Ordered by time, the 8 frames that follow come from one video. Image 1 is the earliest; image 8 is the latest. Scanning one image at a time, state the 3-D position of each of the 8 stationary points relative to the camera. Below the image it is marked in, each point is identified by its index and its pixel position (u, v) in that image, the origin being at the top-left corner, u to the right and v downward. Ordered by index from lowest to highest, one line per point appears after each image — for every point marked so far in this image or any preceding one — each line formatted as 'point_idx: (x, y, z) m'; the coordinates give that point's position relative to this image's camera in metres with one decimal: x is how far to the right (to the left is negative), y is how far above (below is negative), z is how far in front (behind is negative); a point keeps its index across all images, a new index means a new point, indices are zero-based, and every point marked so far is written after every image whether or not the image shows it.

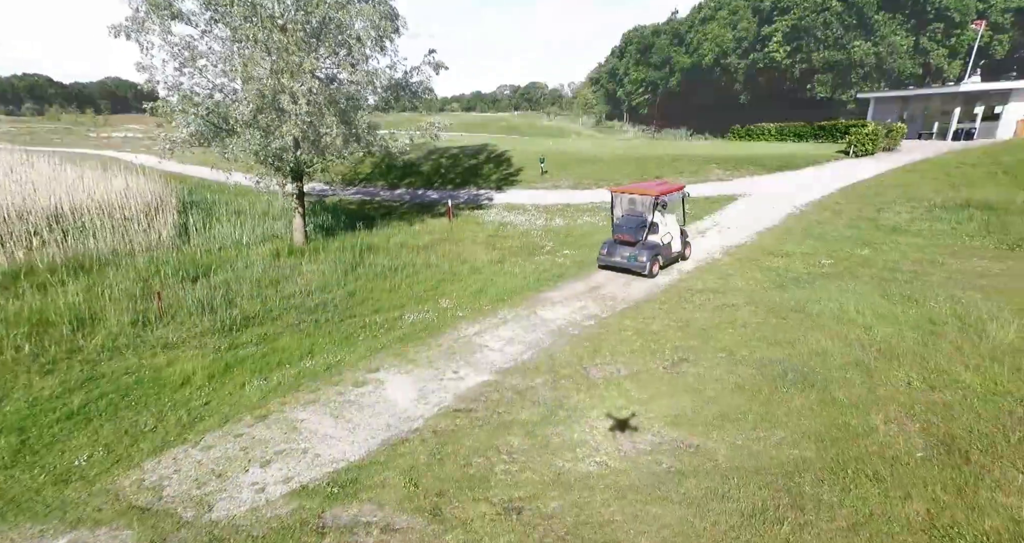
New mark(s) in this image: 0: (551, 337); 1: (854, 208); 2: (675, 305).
0: (+0.8, -1.3, +10.2) m
1: (+12.6, +2.2, +19.8) m
2: (+3.6, -0.8, +11.7) m
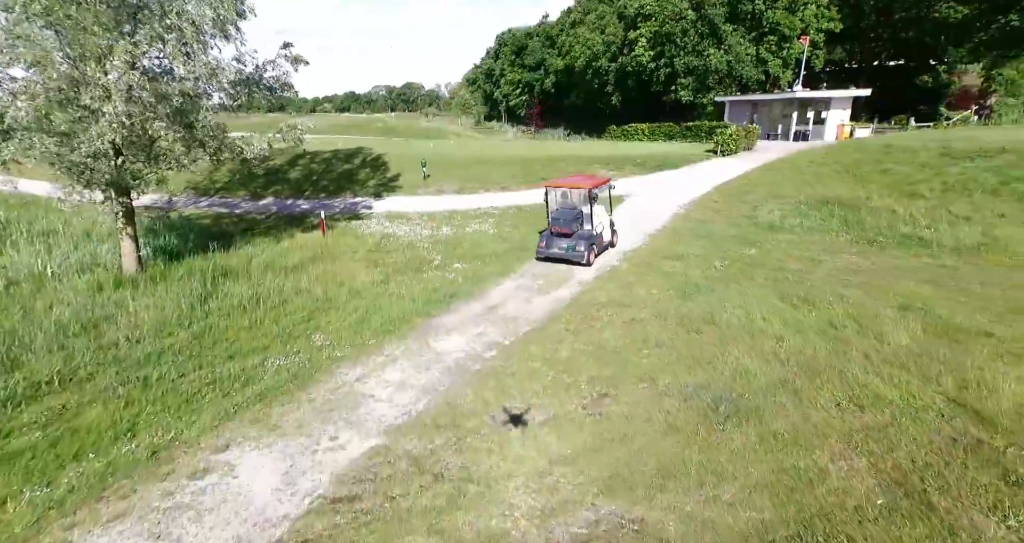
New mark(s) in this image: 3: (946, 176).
0: (-1.0, -1.7, +8.7) m
1: (+8.4, +2.4, +20.5) m
2: (+1.4, -1.1, +10.8) m
3: (+15.5, +3.4, +19.2) m
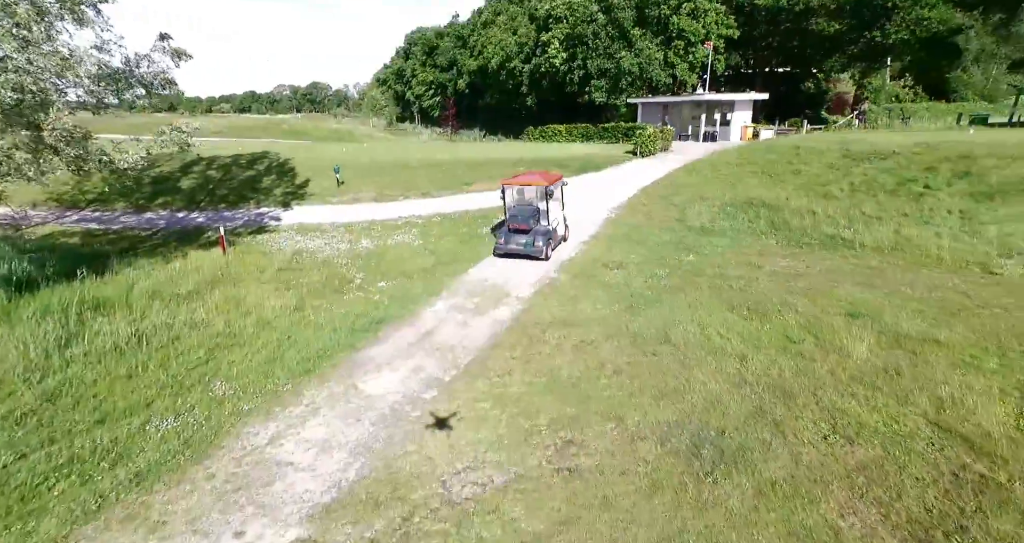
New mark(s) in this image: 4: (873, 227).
0: (-1.7, -2.2, +7.4) m
1: (+5.6, +2.3, +20.5) m
2: (+0.3, -1.4, +9.8) m
3: (+12.8, +3.6, +20.2) m
4: (+10.5, +1.3, +15.6) m
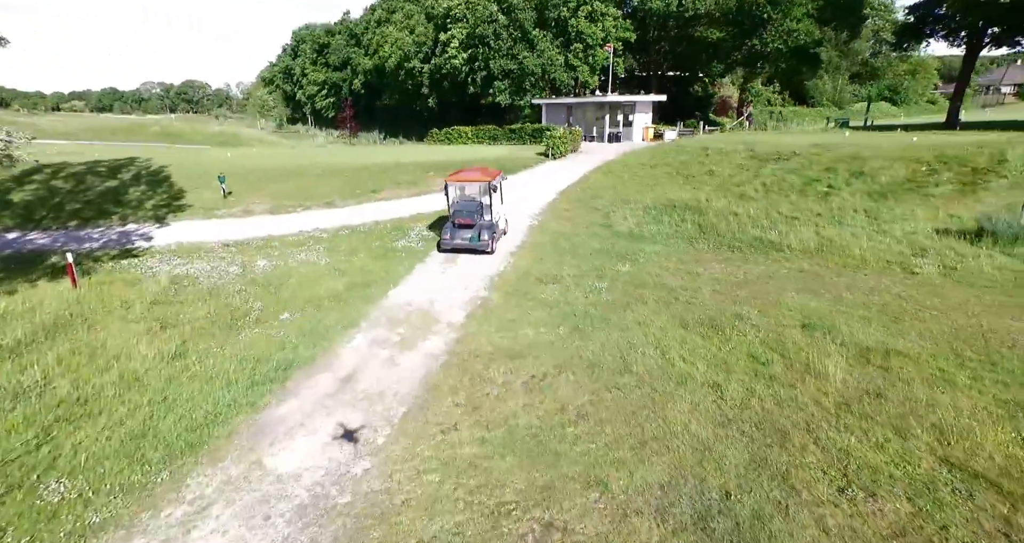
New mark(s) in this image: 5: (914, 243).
0: (-2.2, -2.7, +5.6) m
1: (+2.6, +2.0, +19.8) m
2: (-0.6, -1.9, +8.4) m
3: (+9.7, +3.7, +20.8) m
4: (+8.3, +1.3, +15.8) m
5: (+10.1, +0.7, +13.5) m
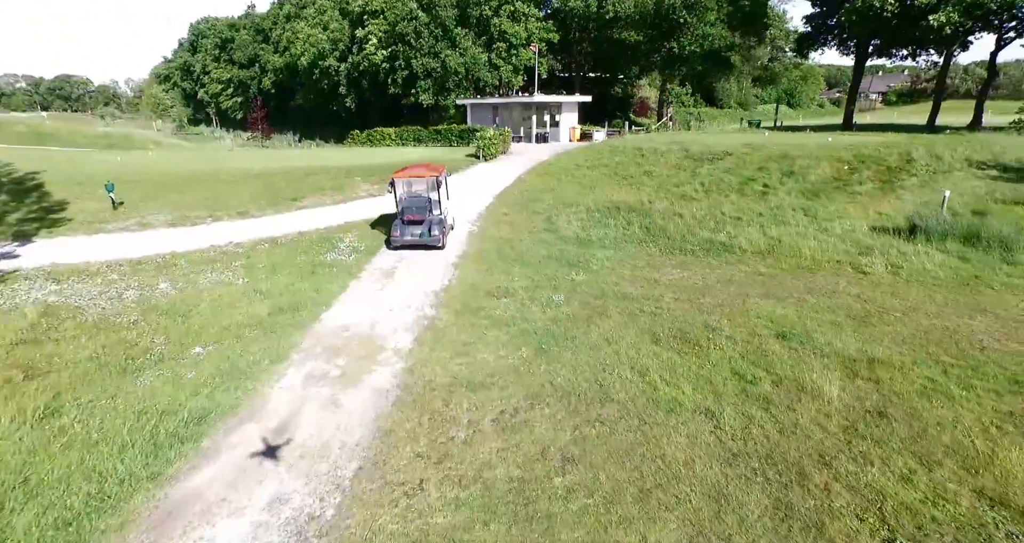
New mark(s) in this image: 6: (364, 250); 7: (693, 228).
0: (-2.2, -3.1, +4.2) m
1: (+0.4, +1.7, +18.9) m
2: (-1.0, -2.2, +7.2) m
3: (+7.3, +3.7, +20.8) m
4: (+6.6, +1.3, +15.7) m
5: (+8.8, +0.8, +13.7) m
6: (-4.6, +0.7, +16.6) m
7: (+5.5, +1.3, +16.2) m
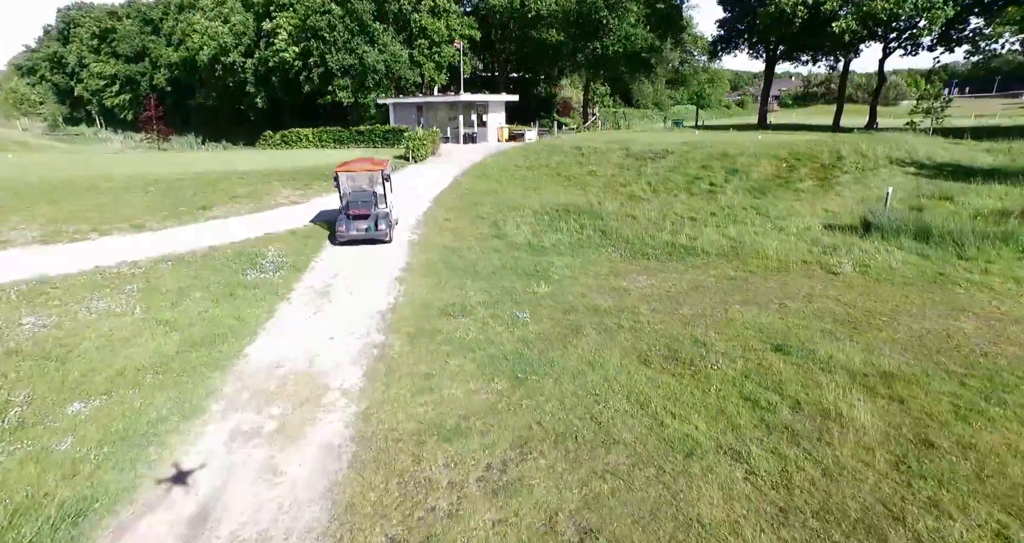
0: (-1.7, -3.4, +2.6) m
1: (-1.4, +1.4, +17.5) m
2: (-1.0, -2.6, +5.7) m
3: (+5.0, +3.6, +20.3) m
4: (+5.2, +1.2, +15.2) m
5: (+7.6, +0.8, +13.5) m
6: (-6.0, +0.1, +14.5) m
7: (+4.0, +1.2, +15.5) m
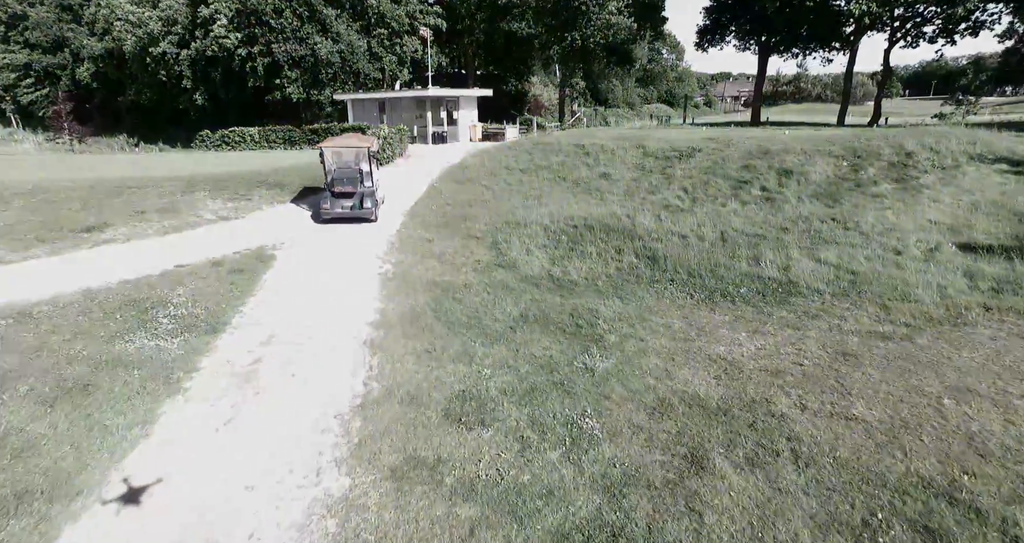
0: (-0.5, -4.4, -2.0) m
1: (-1.2, +0.4, +12.8) m
2: (0.0, -3.5, +1.1) m
3: (+5.0, +2.7, +16.2) m
4: (+5.5, +0.4, +11.0) m
5: (+8.1, 0.0, +9.5) m
6: (-5.6, -0.9, +9.6) m
7: (+4.3, +0.3, +11.3) m
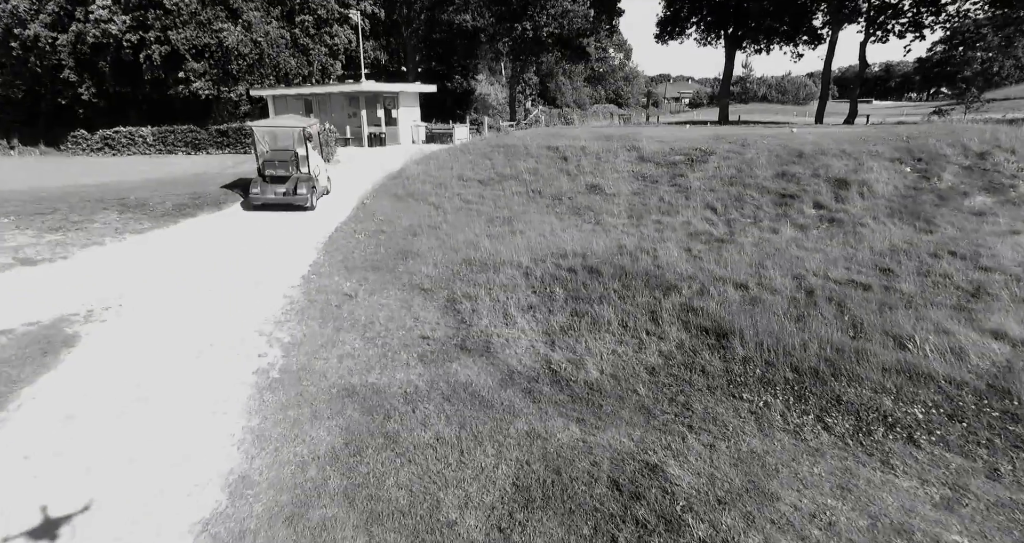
0: (+0.7, -5.5, -7.0) m
1: (-1.7, -0.8, +7.7) m
2: (+0.8, -4.6, -3.9) m
3: (+4.1, +1.6, +11.6) m
4: (+5.2, -0.7, +6.5) m
5: (+7.9, -0.9, +5.2) m
6: (-5.7, -2.3, +4.0) m
7: (+4.0, -0.7, +6.7) m
